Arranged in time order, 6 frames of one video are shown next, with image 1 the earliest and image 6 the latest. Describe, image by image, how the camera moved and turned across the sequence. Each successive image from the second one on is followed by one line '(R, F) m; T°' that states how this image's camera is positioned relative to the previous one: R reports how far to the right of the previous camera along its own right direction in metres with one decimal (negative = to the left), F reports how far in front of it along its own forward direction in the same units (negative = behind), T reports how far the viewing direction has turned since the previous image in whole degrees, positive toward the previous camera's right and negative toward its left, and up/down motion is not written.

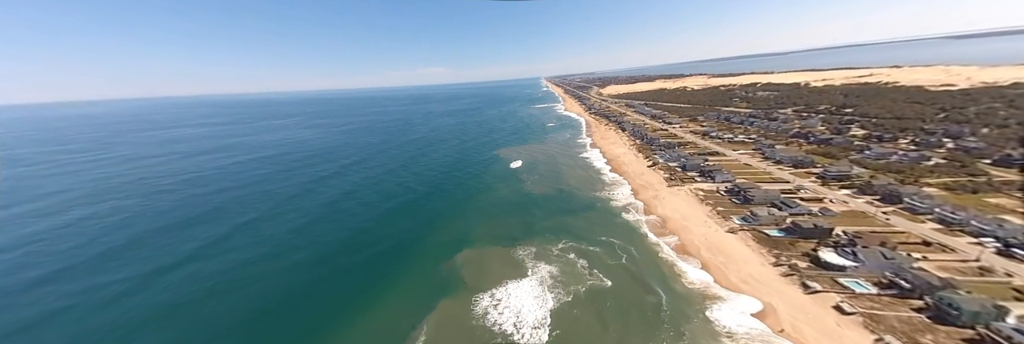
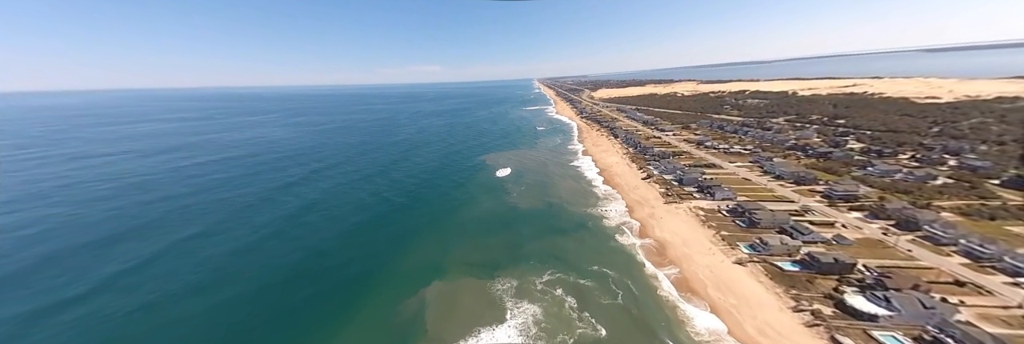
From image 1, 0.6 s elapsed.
(+0.8, +2.8) m; +2°
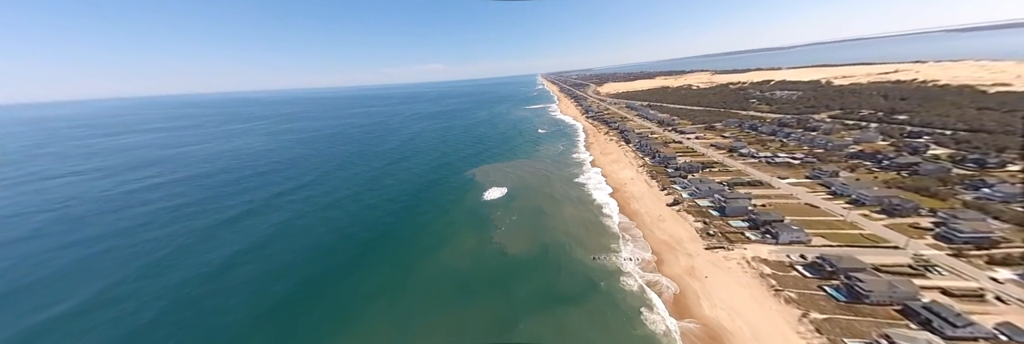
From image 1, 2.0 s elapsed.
(+1.7, +6.7) m; -1°
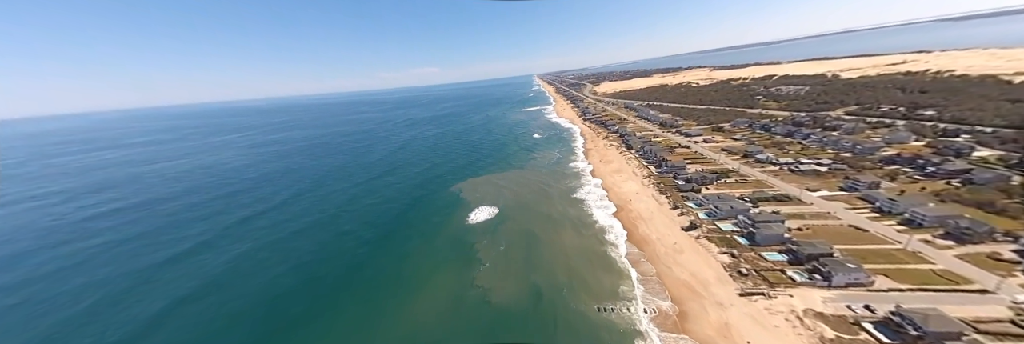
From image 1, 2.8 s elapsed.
(+1.2, +3.8) m; 0°
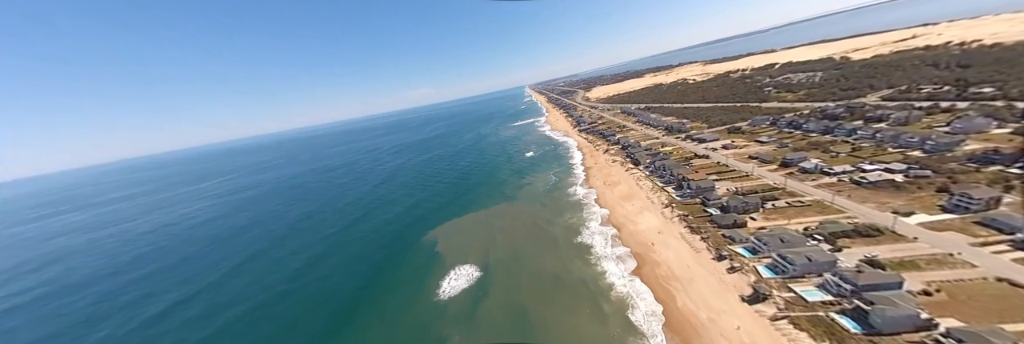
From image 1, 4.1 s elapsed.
(+1.9, +6.2) m; 0°
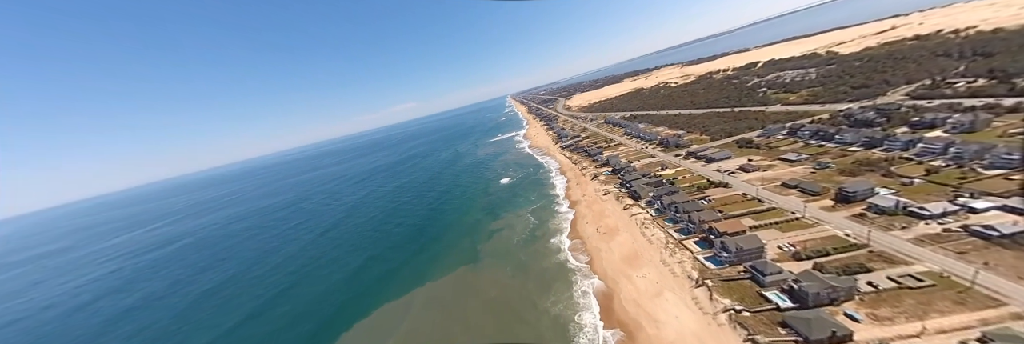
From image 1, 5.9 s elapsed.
(+2.9, +8.6) m; +3°
